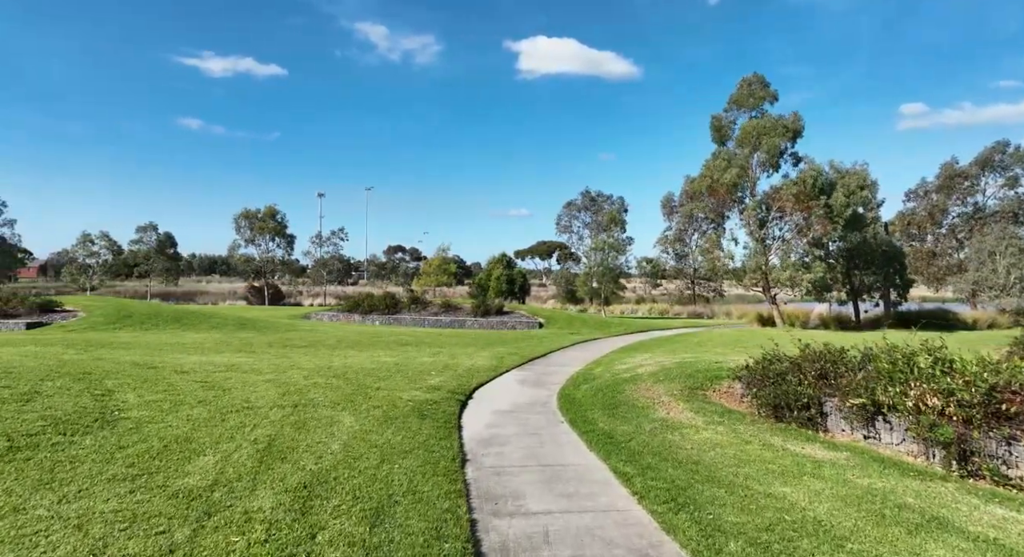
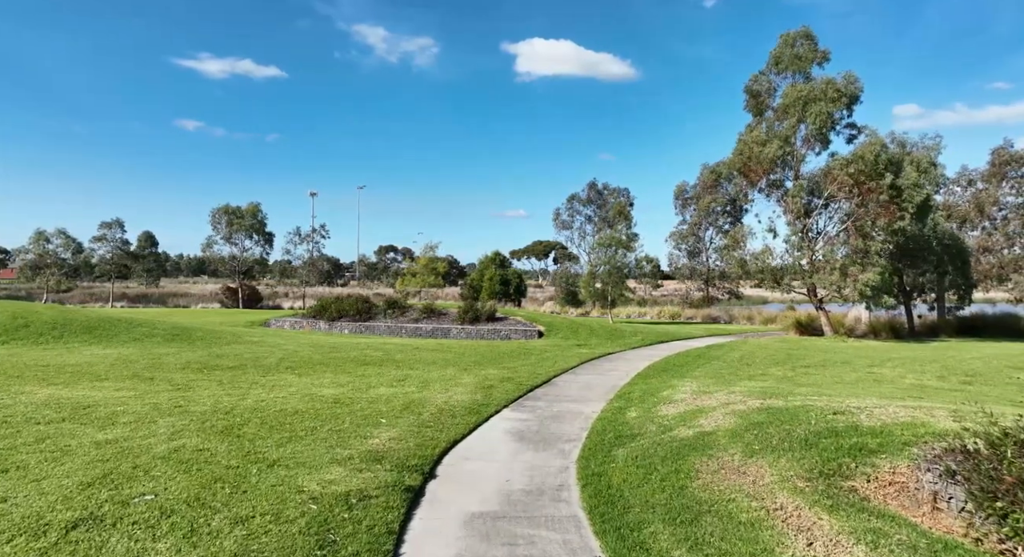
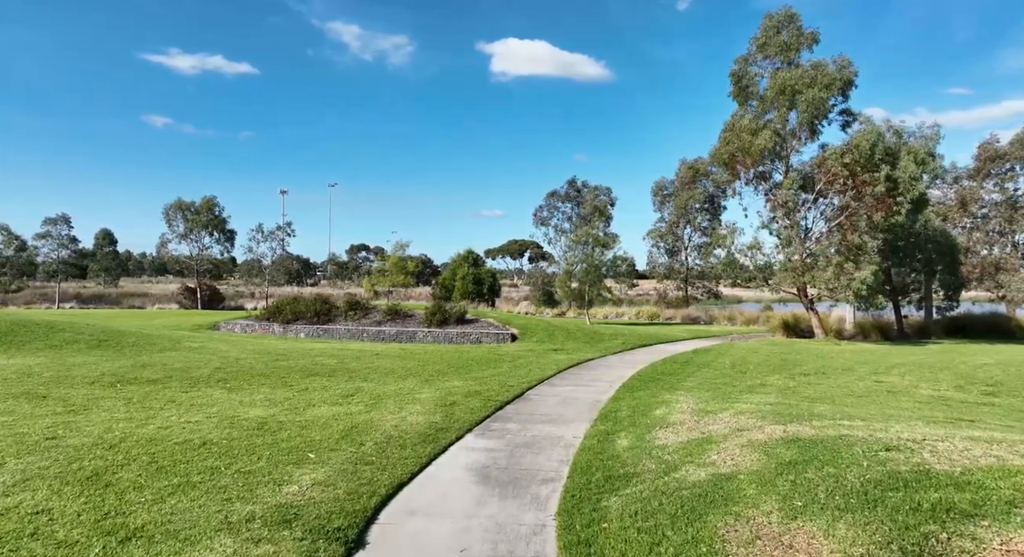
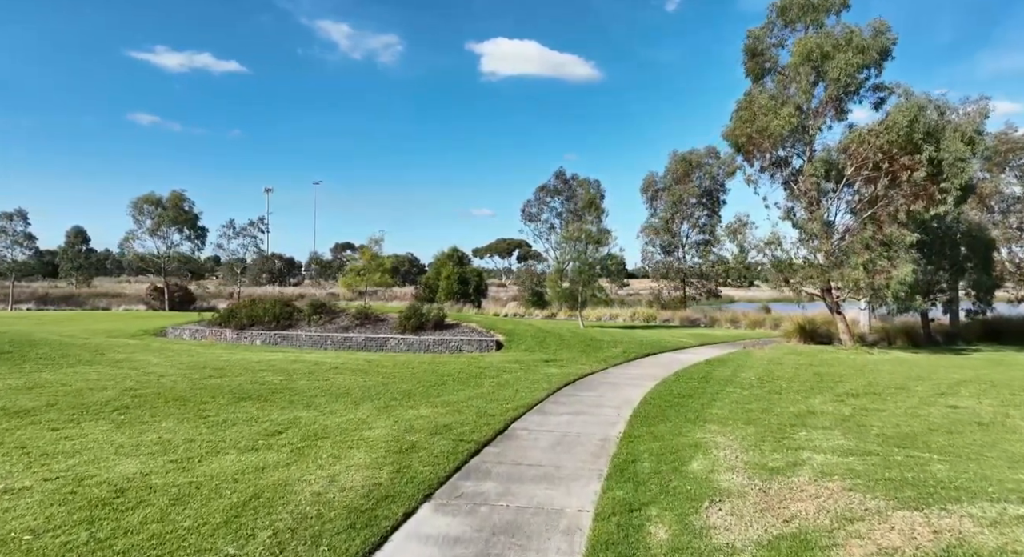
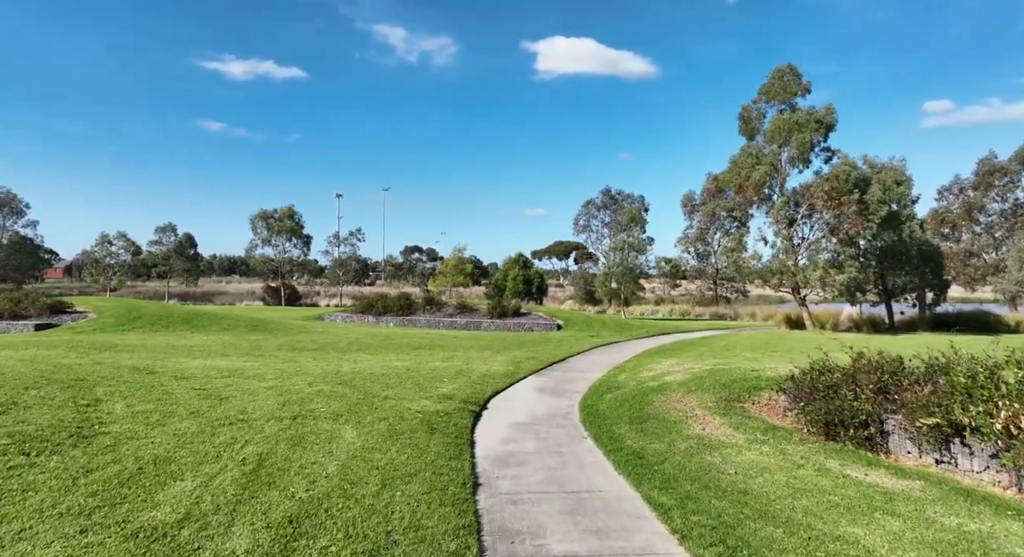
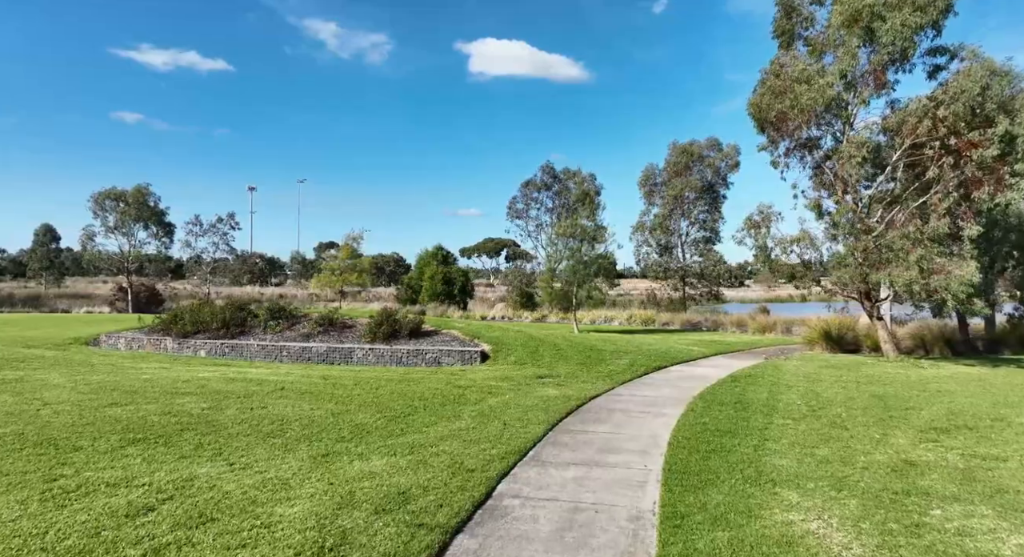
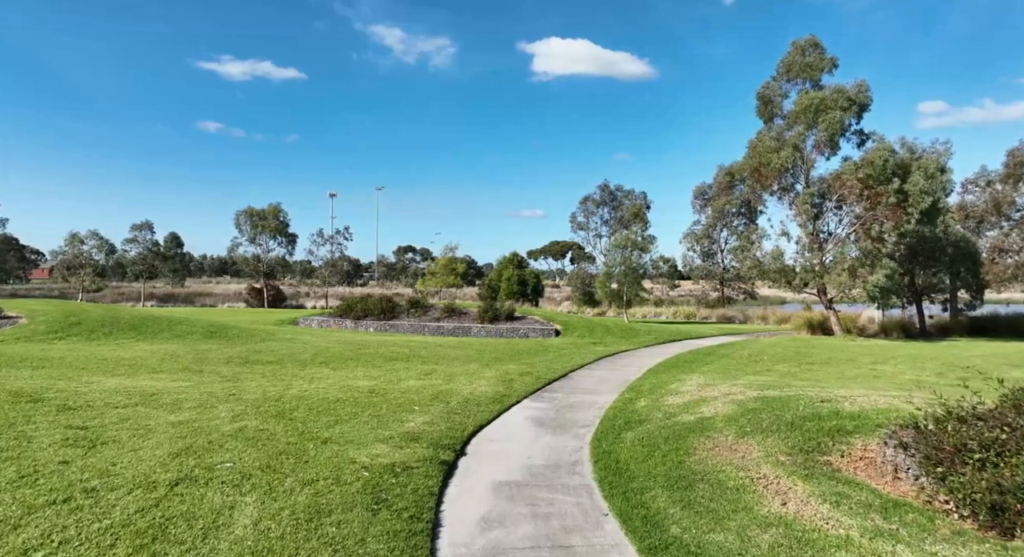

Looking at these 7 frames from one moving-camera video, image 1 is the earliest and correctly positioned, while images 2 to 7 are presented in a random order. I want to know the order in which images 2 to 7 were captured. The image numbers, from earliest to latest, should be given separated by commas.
5, 7, 2, 3, 4, 6
